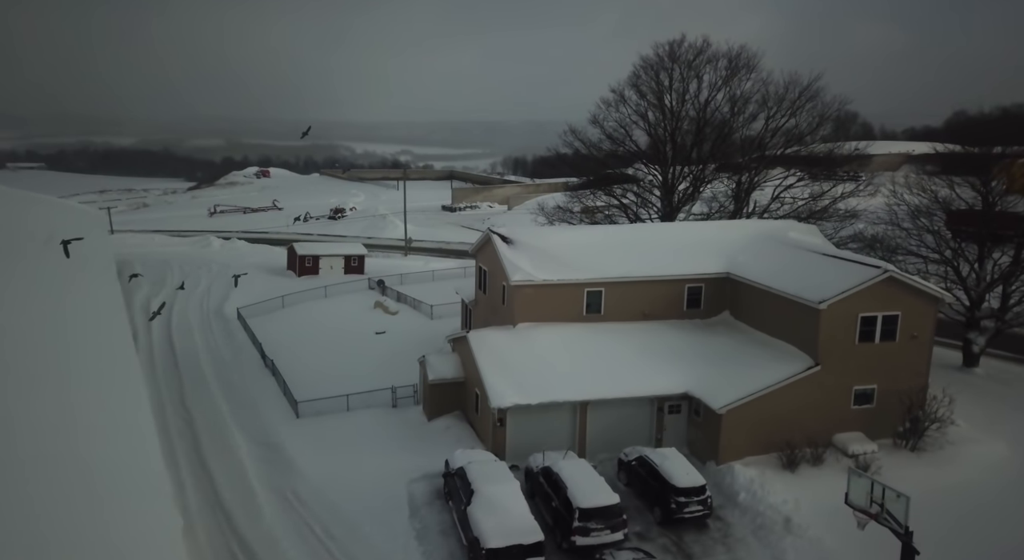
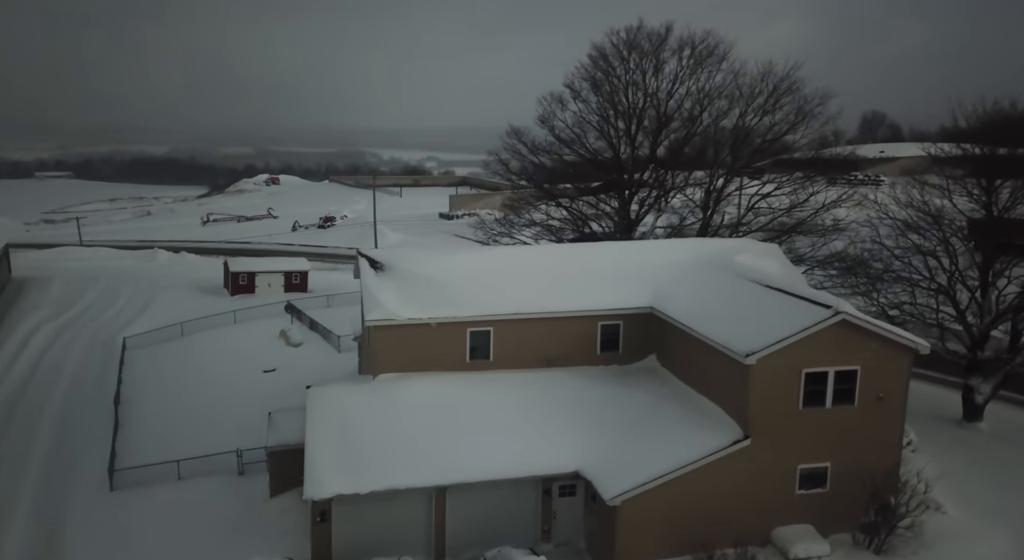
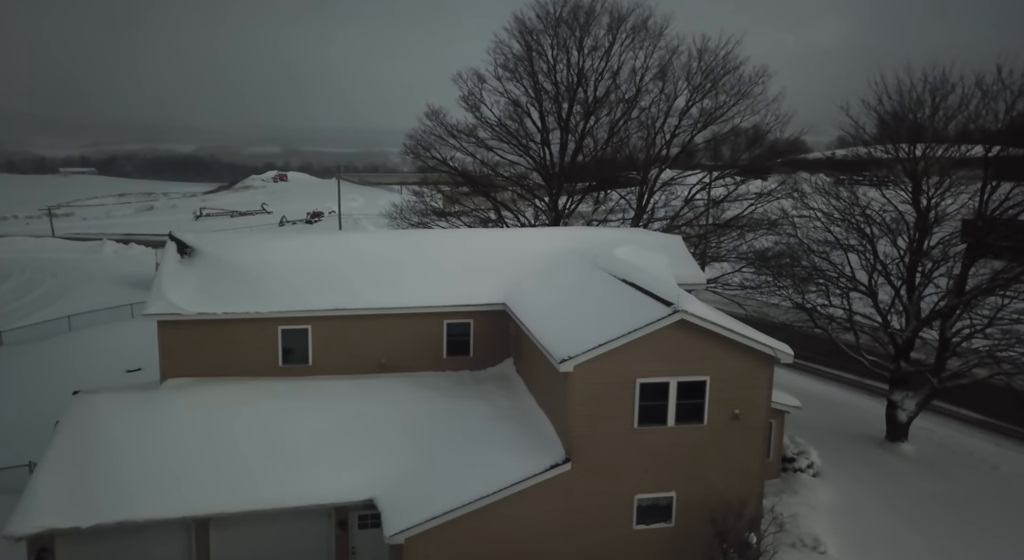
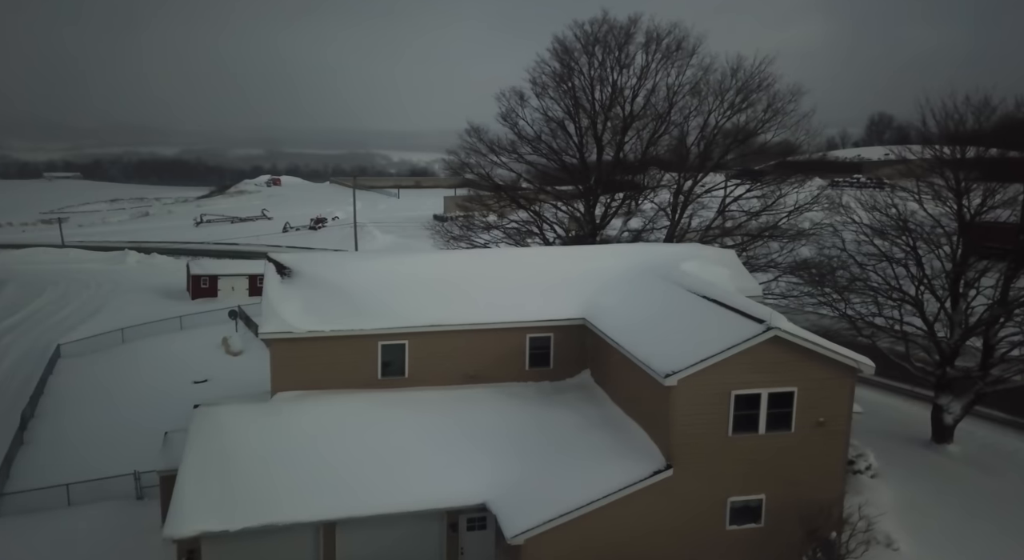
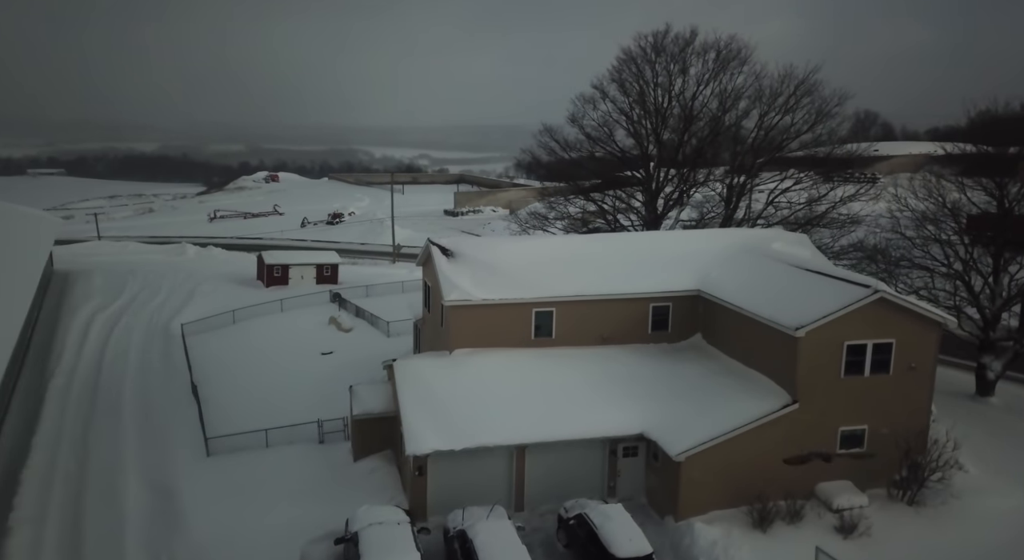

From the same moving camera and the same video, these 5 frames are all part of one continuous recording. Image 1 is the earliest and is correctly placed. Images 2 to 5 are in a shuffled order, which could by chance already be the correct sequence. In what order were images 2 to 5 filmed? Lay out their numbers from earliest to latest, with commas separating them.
5, 2, 4, 3
